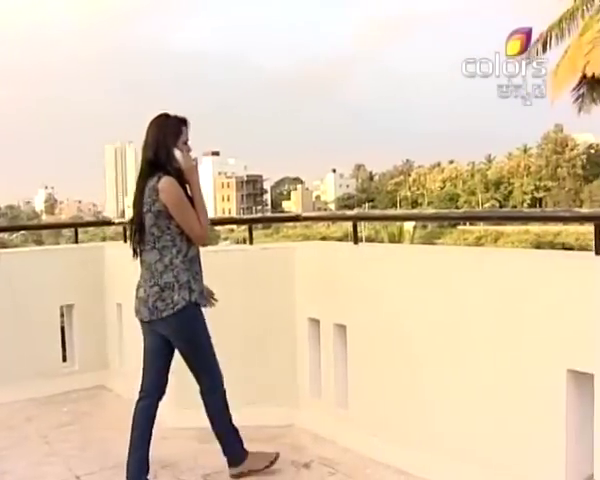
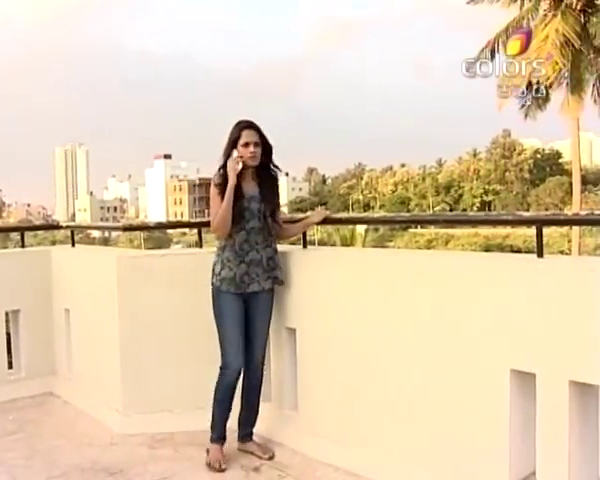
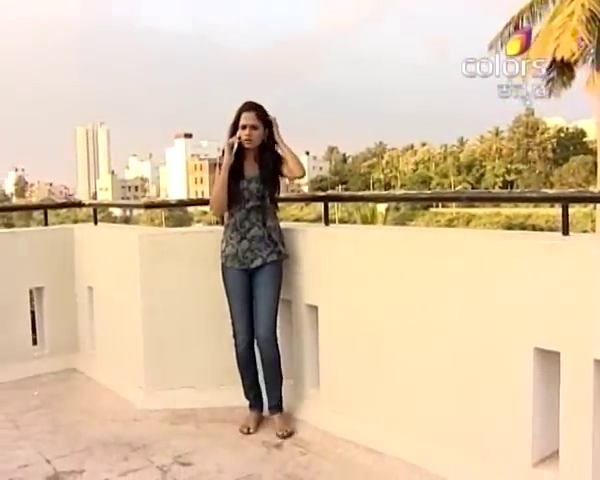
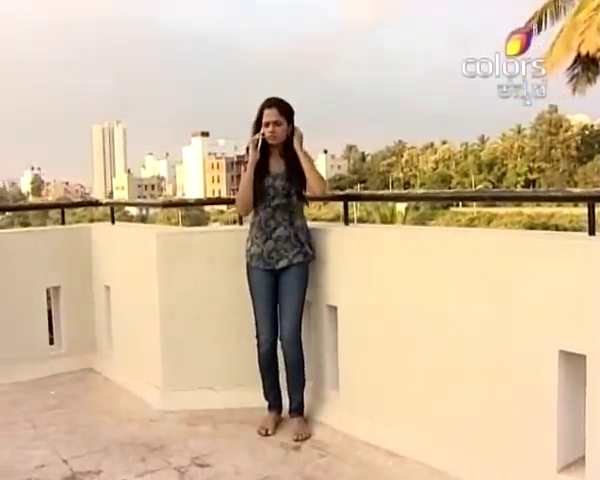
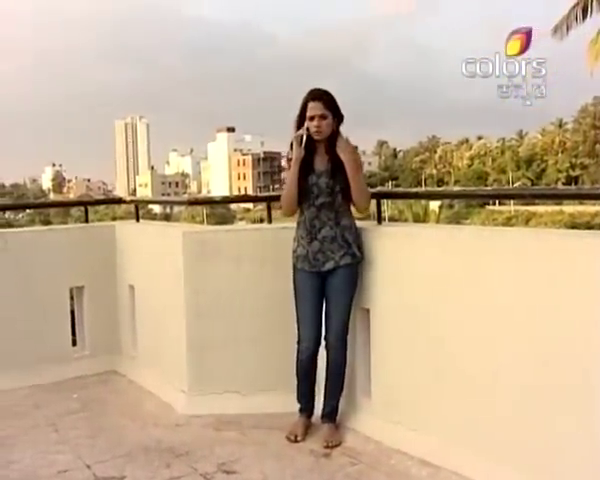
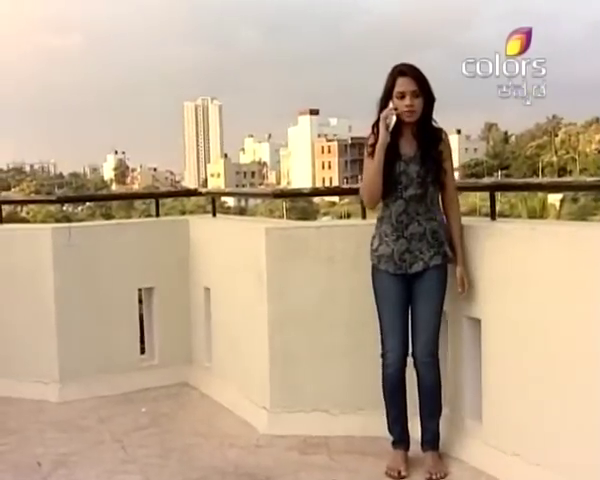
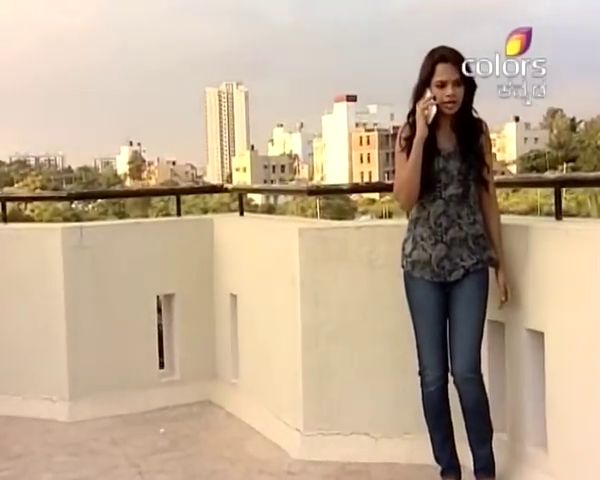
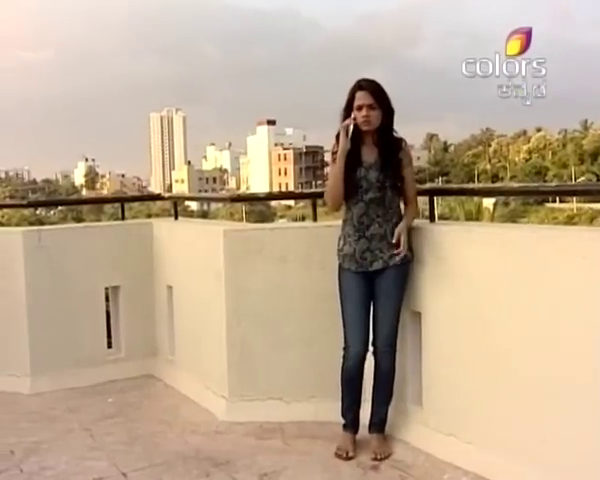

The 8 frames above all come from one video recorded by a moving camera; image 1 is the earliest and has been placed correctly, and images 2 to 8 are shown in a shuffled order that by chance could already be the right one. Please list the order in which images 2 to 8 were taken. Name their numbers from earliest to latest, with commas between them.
2, 3, 4, 5, 8, 6, 7
